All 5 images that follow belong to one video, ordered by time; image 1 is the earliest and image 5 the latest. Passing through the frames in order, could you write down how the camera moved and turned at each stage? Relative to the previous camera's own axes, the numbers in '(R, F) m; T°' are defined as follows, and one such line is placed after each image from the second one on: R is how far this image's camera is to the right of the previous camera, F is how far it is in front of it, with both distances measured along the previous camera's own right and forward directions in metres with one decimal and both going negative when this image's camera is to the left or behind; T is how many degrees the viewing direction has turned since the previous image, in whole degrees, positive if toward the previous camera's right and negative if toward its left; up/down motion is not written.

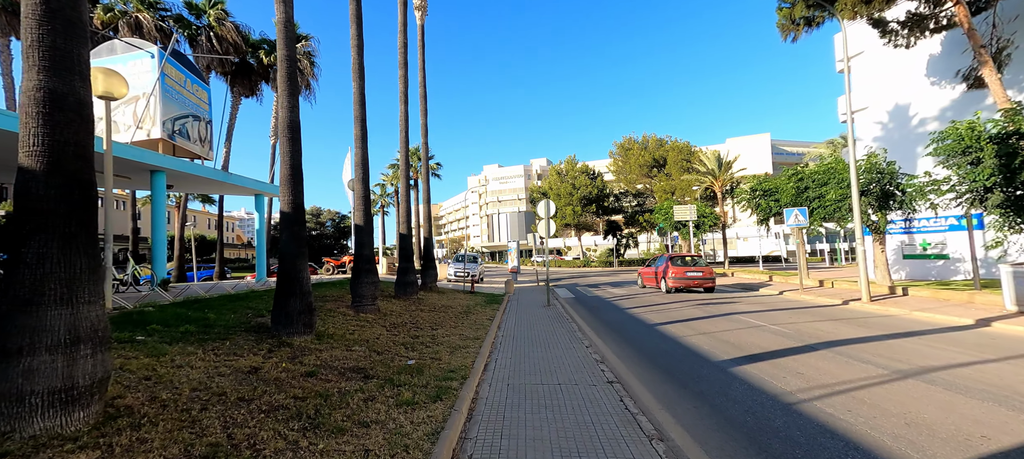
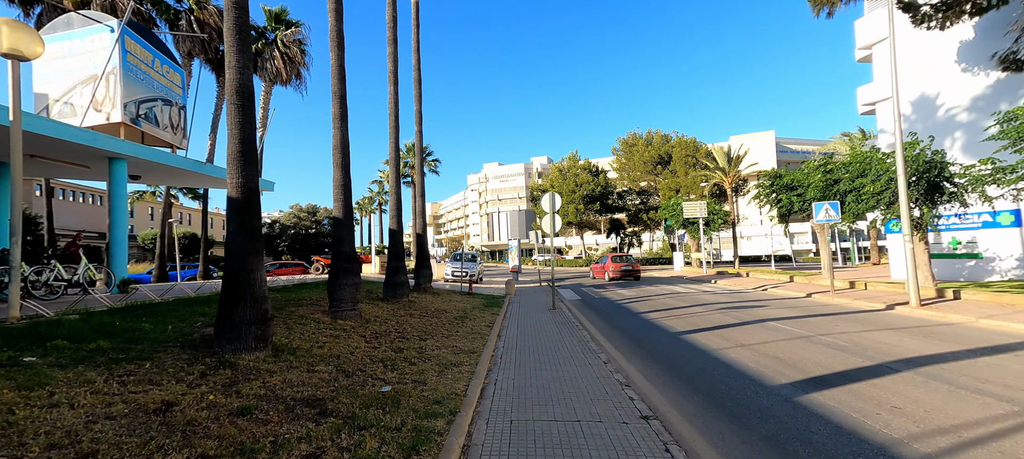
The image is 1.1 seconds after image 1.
(0.0, +1.3) m; 0°
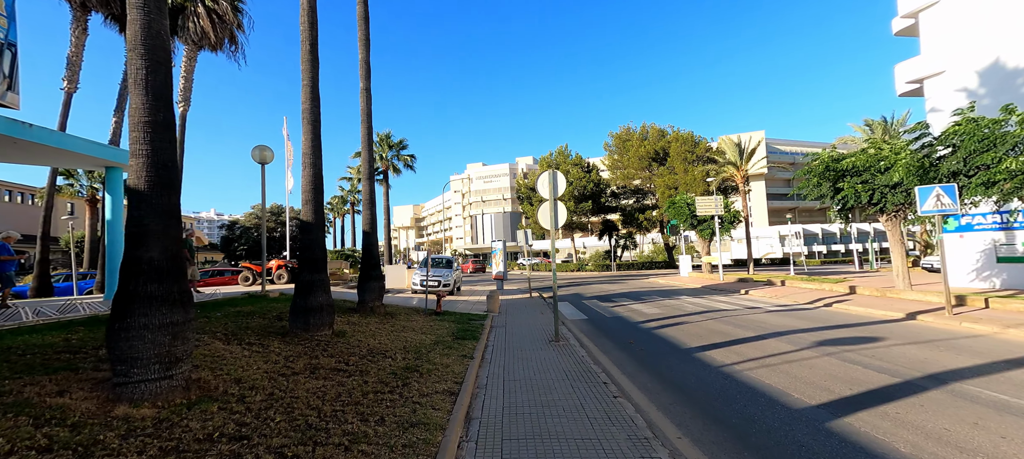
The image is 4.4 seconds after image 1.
(0.0, +4.2) m; +2°
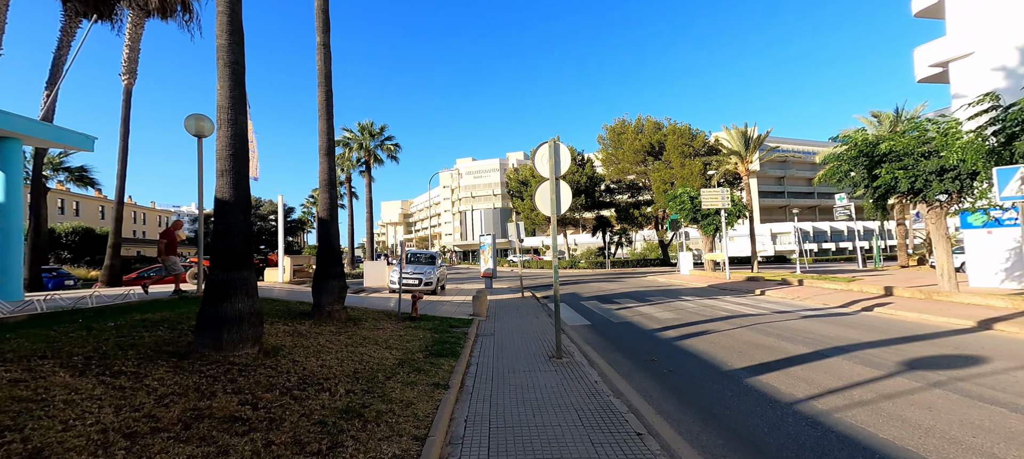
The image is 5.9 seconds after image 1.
(0.0, +1.9) m; +1°
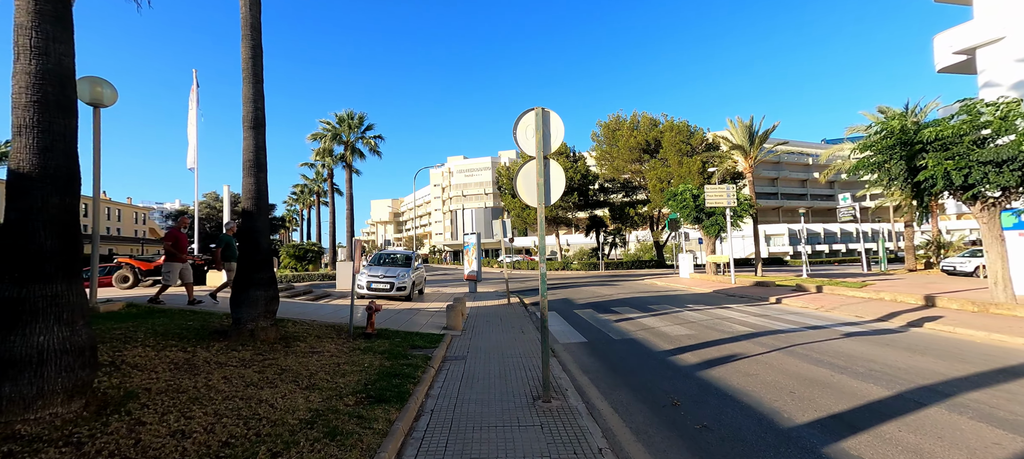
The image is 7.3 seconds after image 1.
(+0.3, +1.9) m; +1°
